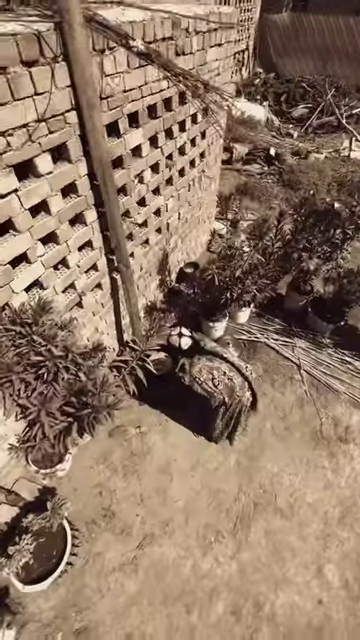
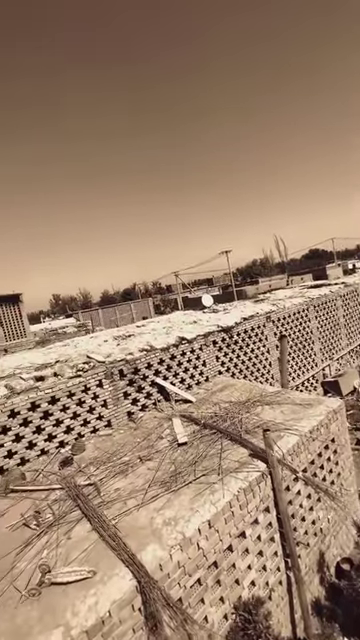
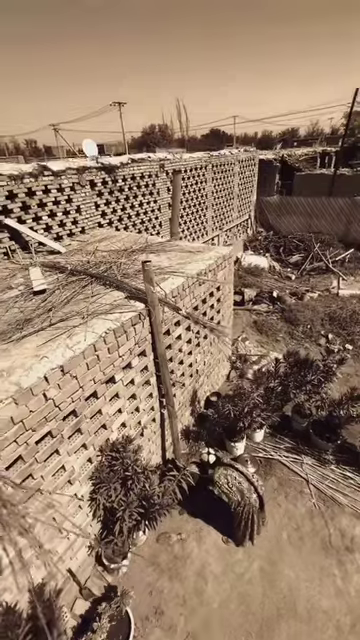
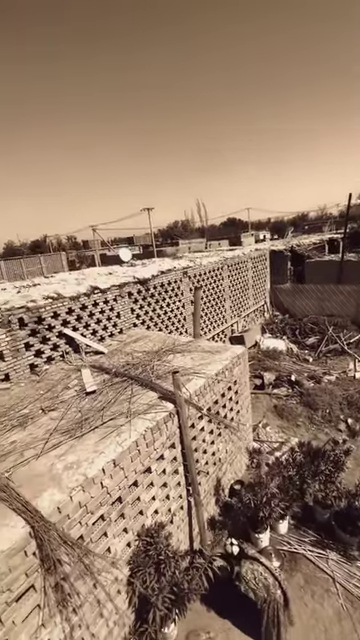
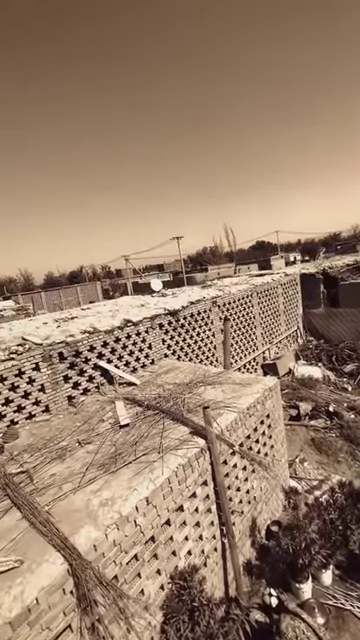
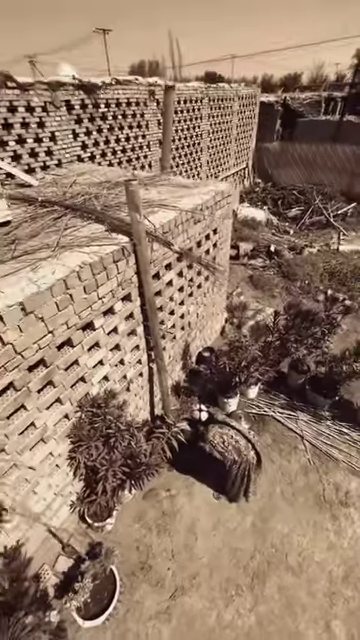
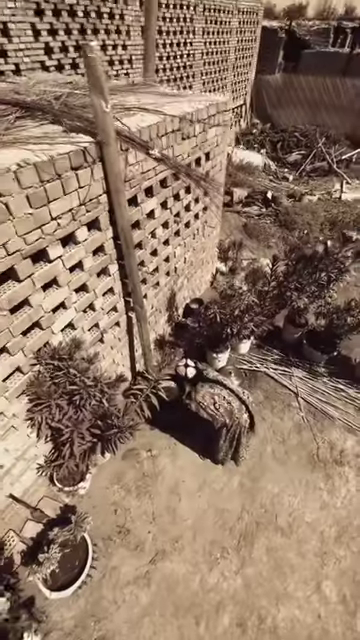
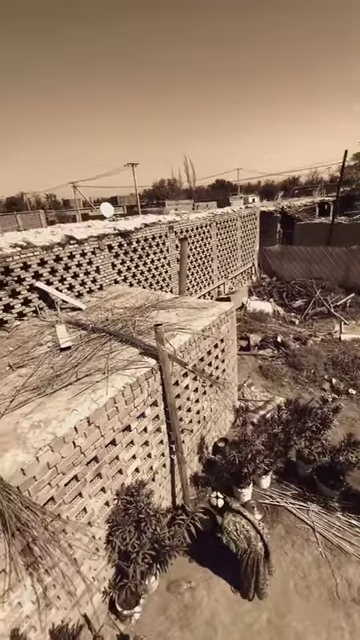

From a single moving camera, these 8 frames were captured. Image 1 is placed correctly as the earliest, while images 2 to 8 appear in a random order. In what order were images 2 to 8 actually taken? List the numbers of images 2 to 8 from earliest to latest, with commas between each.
7, 6, 3, 8, 4, 5, 2
